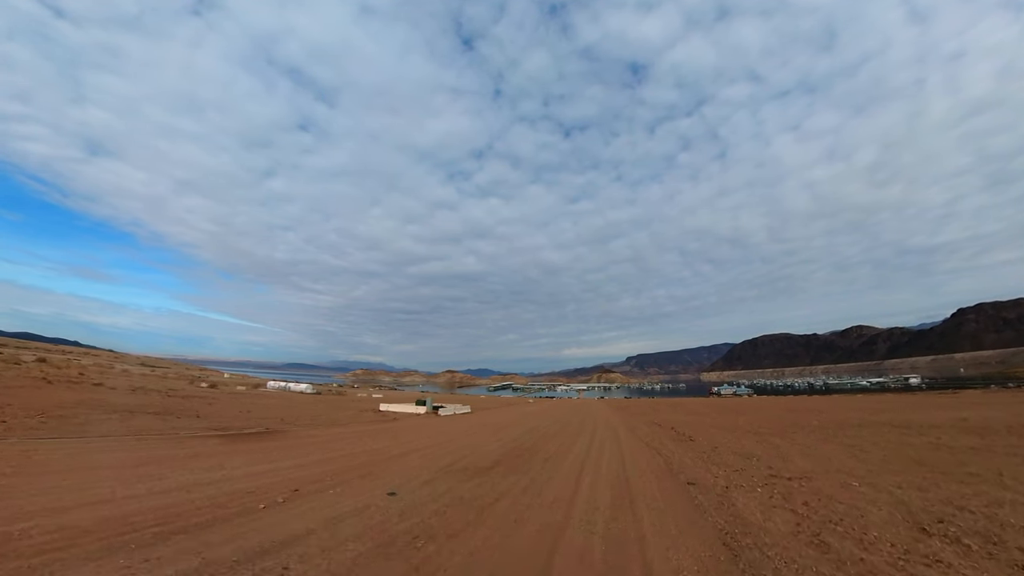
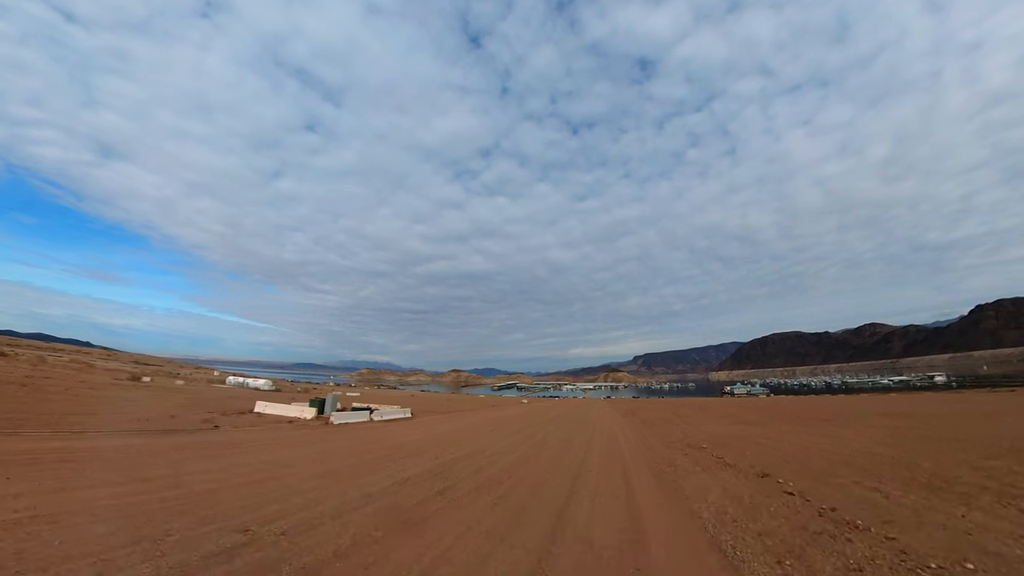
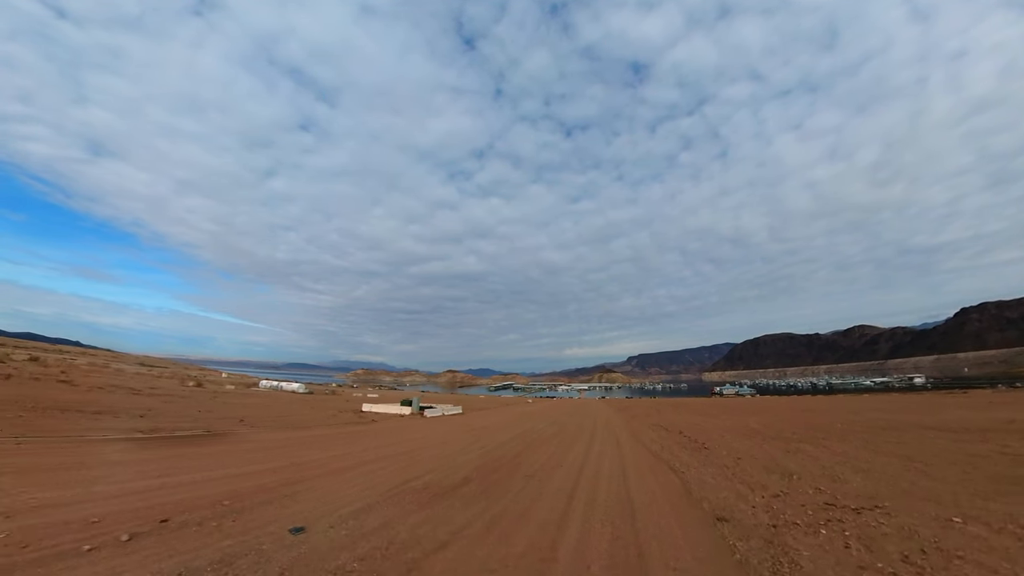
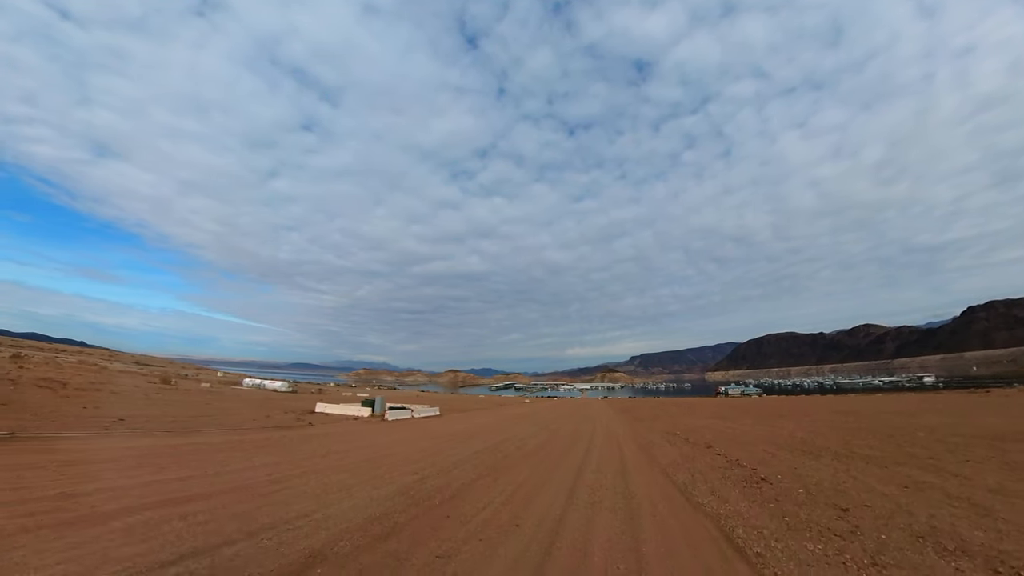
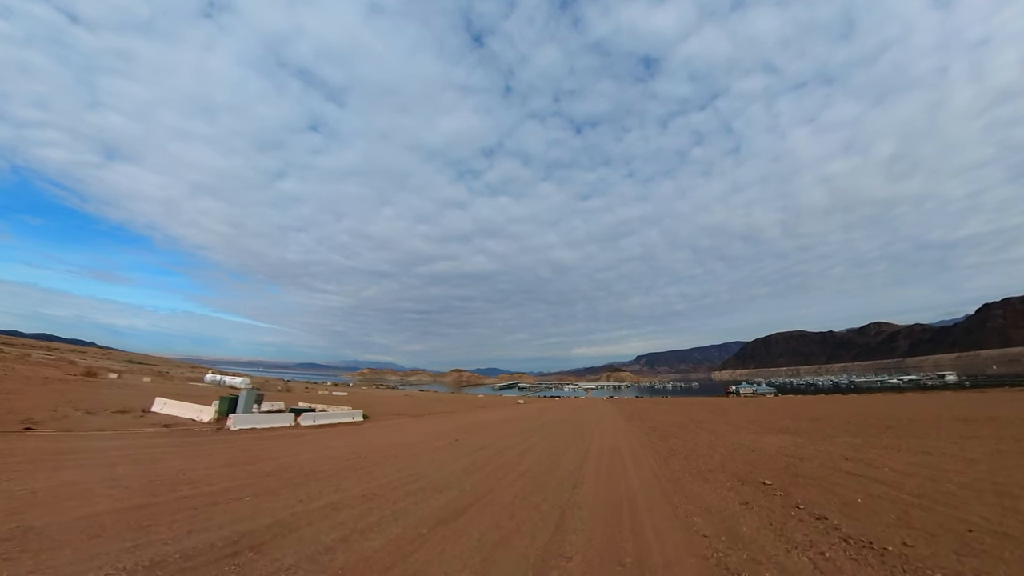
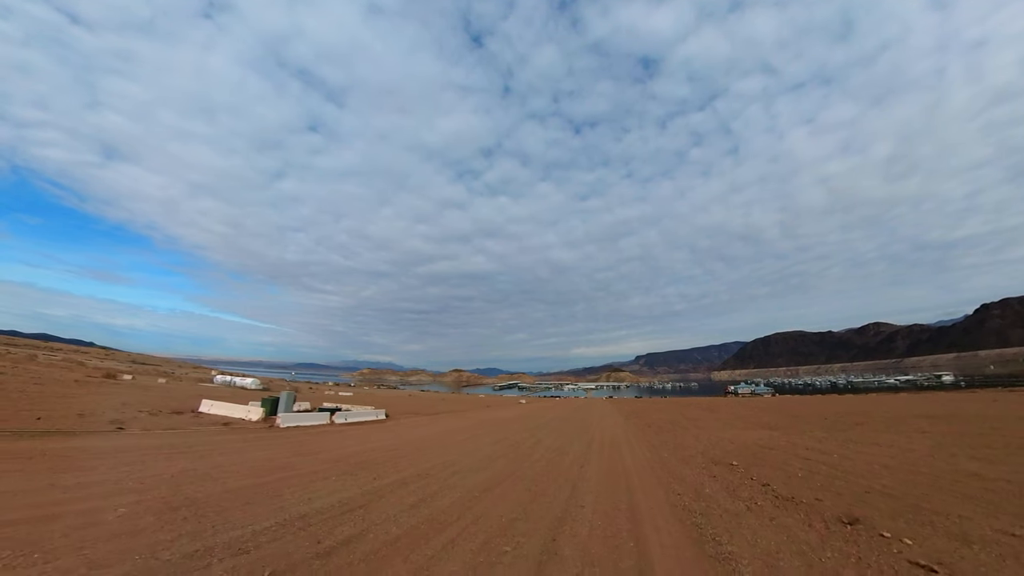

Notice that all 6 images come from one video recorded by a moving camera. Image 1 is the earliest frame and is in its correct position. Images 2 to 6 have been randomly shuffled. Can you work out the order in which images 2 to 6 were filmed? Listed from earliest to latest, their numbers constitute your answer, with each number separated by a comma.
3, 4, 2, 6, 5
